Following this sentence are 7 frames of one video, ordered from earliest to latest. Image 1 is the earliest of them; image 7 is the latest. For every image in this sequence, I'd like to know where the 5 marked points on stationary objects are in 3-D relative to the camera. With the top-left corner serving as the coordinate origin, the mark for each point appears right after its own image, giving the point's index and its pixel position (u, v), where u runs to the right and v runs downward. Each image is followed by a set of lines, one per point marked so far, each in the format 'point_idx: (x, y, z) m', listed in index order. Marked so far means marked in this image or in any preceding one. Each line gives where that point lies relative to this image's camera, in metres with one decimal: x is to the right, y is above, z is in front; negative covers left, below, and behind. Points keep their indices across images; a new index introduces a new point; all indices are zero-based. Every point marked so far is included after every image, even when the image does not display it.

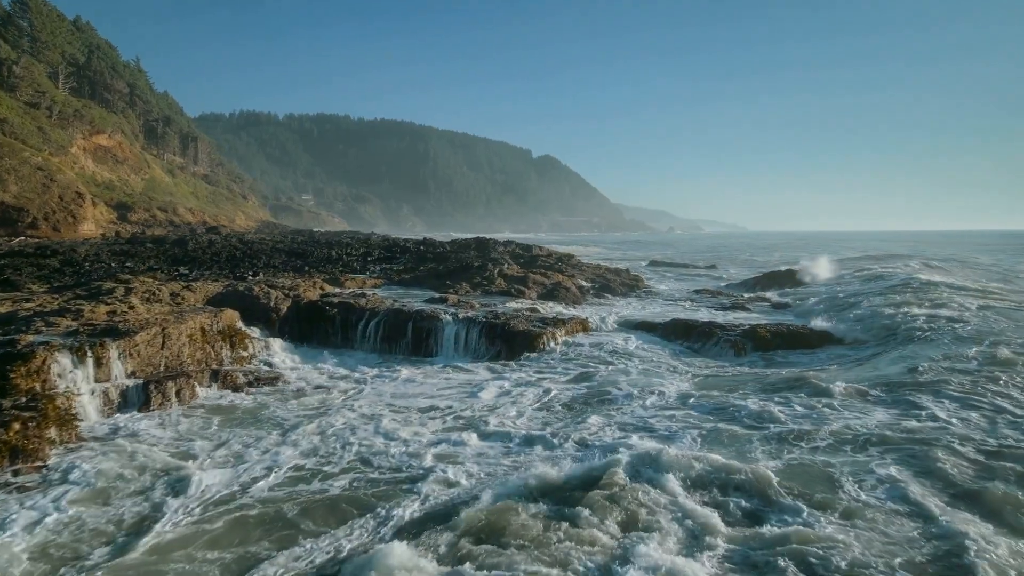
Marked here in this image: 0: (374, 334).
0: (-3.7, -1.2, +14.8) m
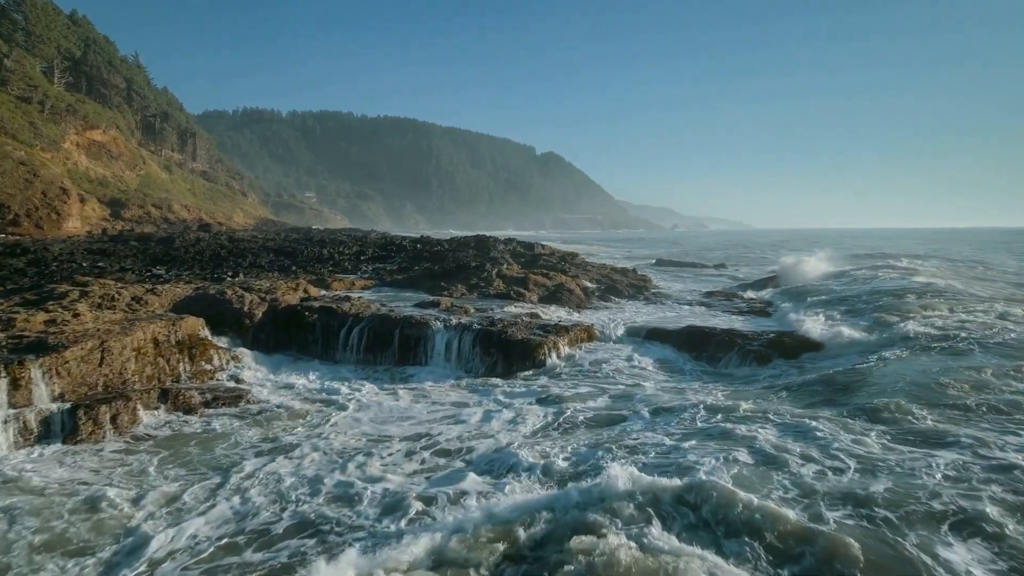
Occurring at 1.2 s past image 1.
0: (-3.7, -1.3, +13.4) m
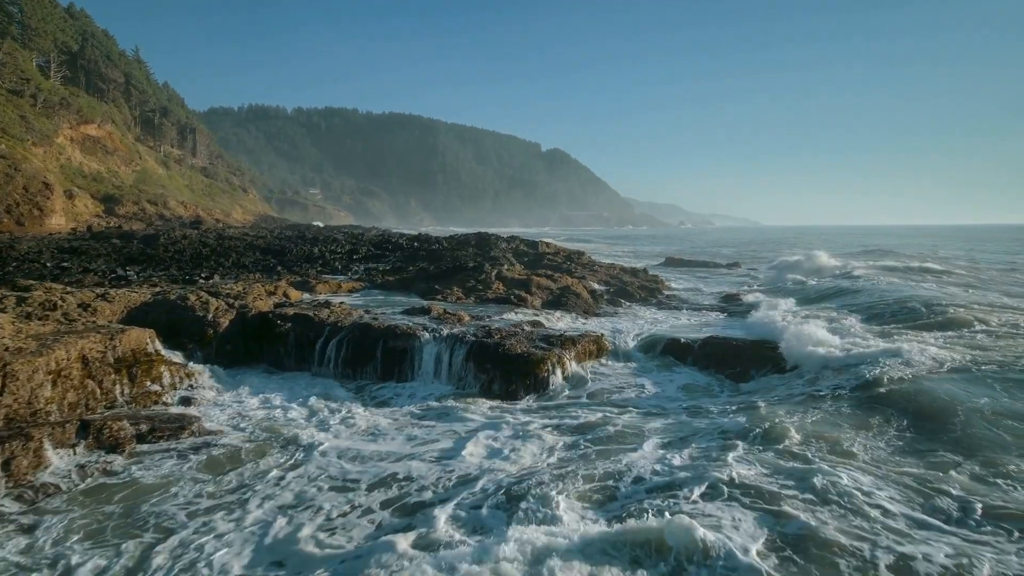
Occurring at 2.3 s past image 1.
0: (-3.8, -1.4, +11.8) m
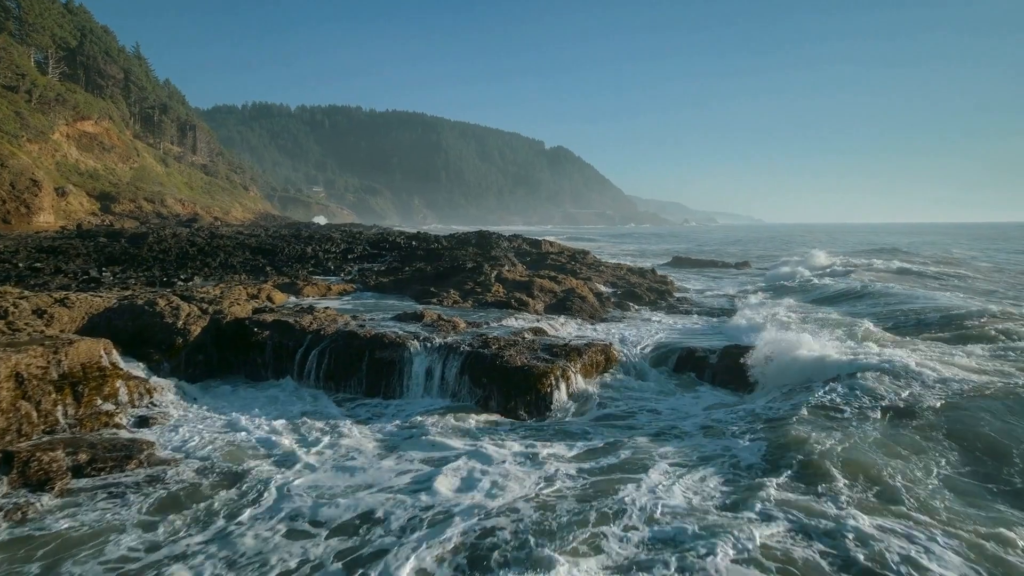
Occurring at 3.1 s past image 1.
0: (-3.8, -1.5, +10.7) m
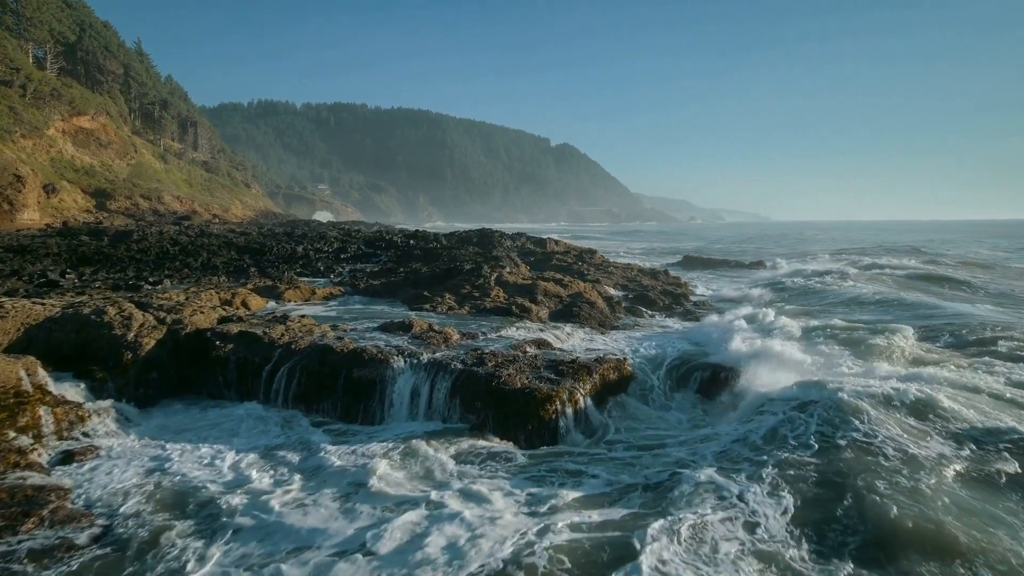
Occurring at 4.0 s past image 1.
0: (-3.8, -1.6, +9.3) m
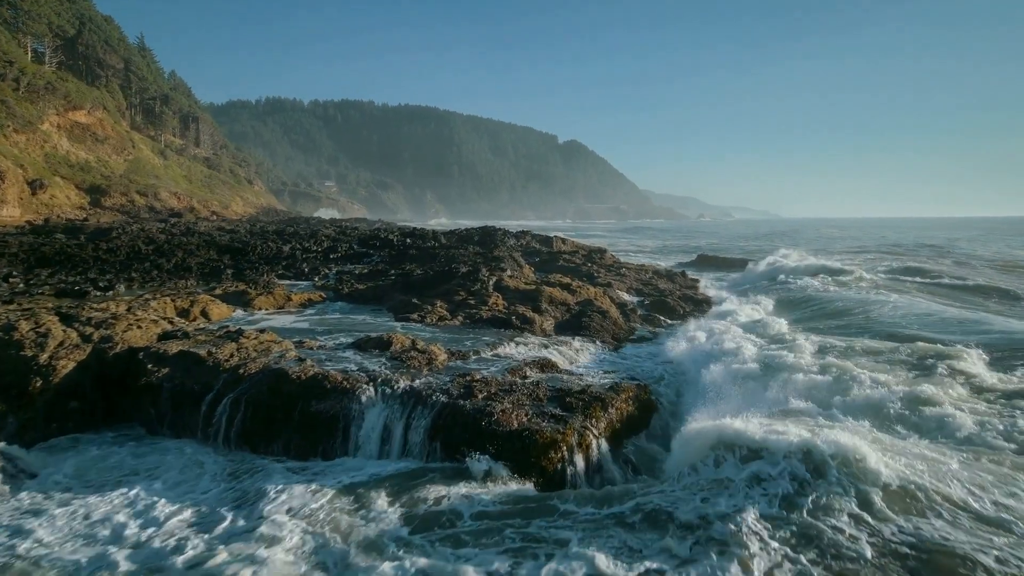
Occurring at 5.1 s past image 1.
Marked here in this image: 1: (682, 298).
0: (-3.9, -1.8, +7.5) m
1: (+5.1, -0.3, +16.5) m
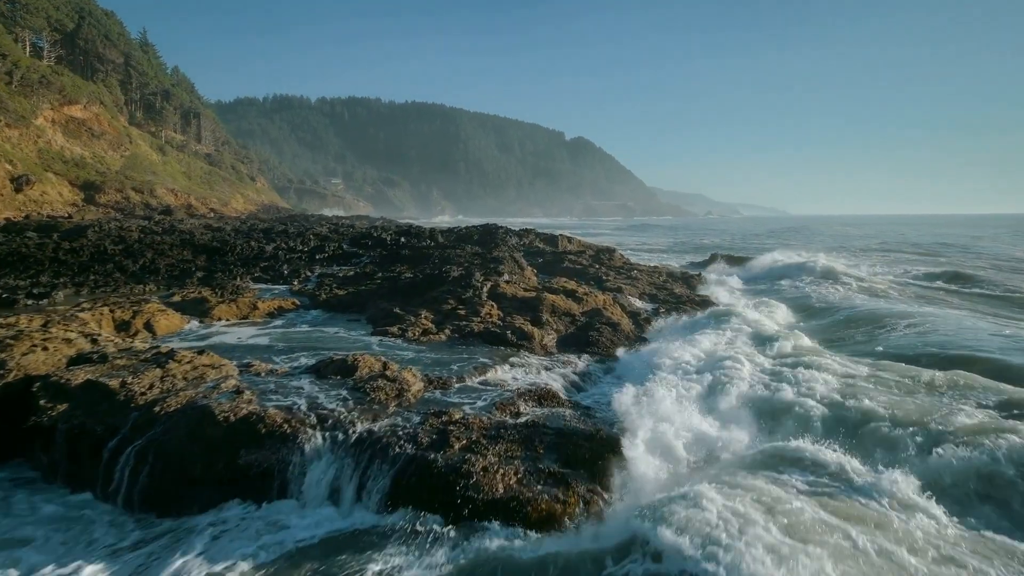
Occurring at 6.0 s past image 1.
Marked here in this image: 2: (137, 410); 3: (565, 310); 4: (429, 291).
0: (-4.0, -2.0, +5.9) m
1: (+5.0, -0.4, +14.7) m
2: (-4.2, -1.4, +6.2) m
3: (+1.1, -0.5, +11.5) m
4: (-1.9, 0.0, +12.9) m
